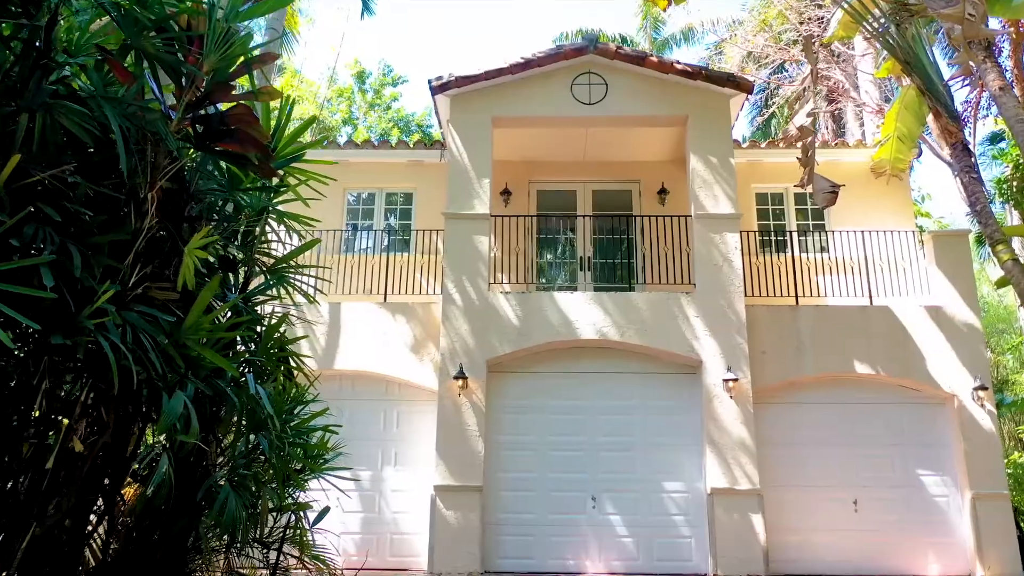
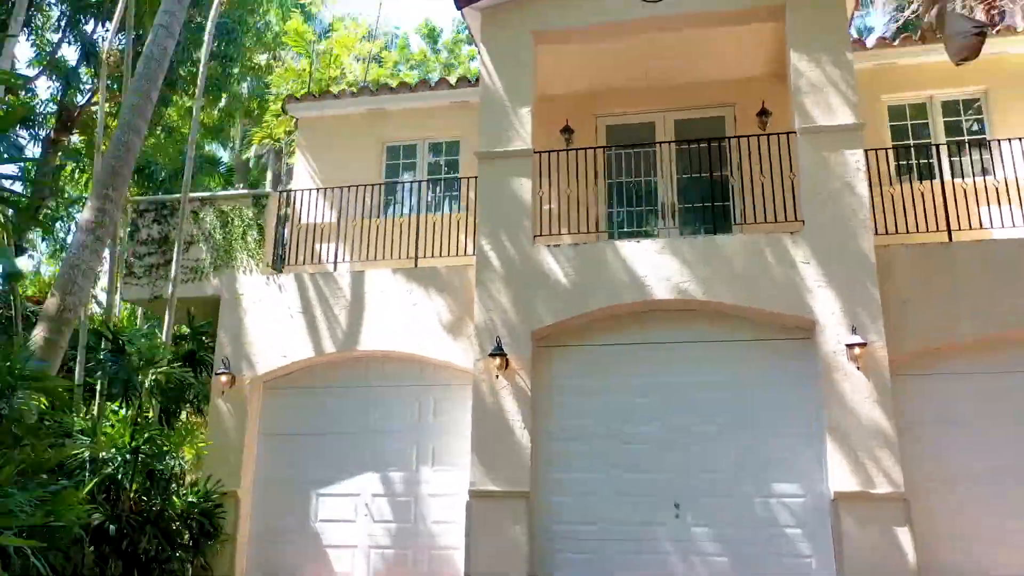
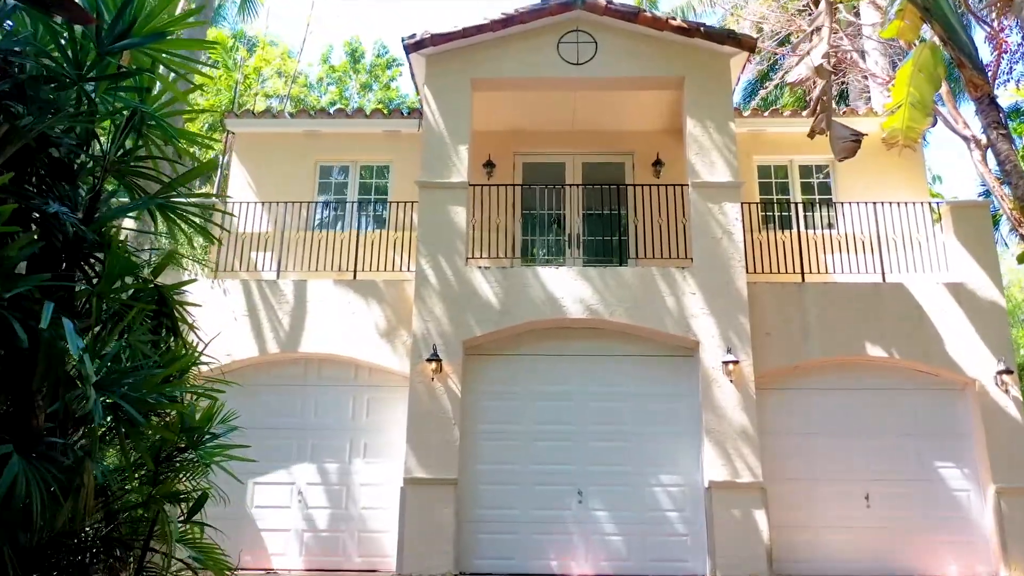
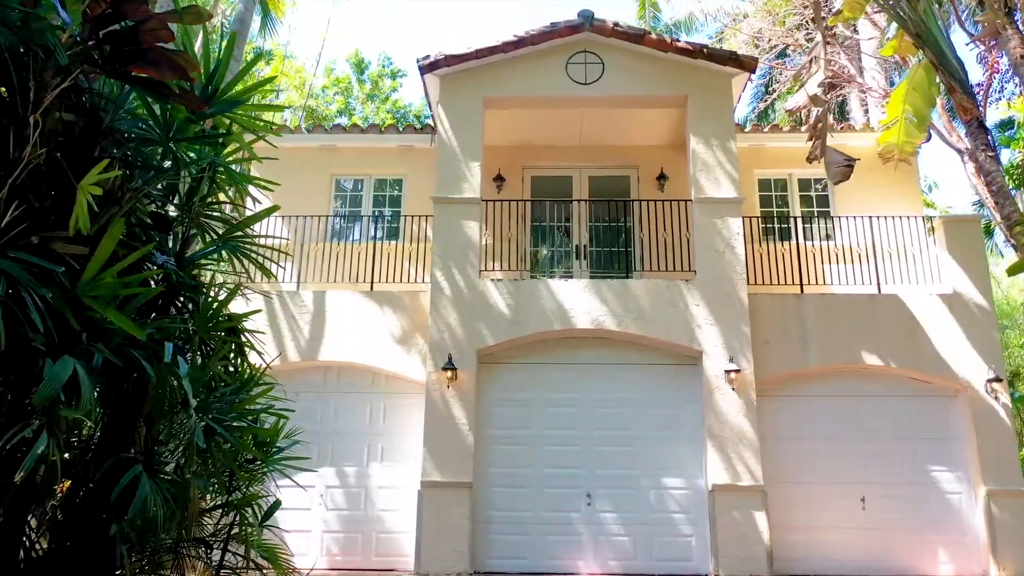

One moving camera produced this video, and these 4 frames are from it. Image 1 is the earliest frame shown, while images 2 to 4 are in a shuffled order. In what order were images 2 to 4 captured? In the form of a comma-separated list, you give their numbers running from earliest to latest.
4, 3, 2
